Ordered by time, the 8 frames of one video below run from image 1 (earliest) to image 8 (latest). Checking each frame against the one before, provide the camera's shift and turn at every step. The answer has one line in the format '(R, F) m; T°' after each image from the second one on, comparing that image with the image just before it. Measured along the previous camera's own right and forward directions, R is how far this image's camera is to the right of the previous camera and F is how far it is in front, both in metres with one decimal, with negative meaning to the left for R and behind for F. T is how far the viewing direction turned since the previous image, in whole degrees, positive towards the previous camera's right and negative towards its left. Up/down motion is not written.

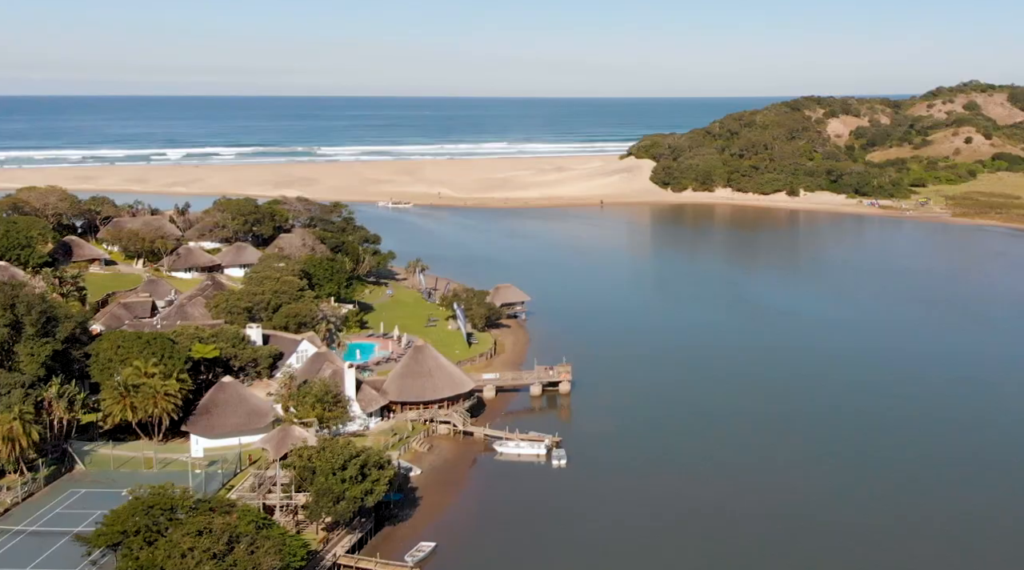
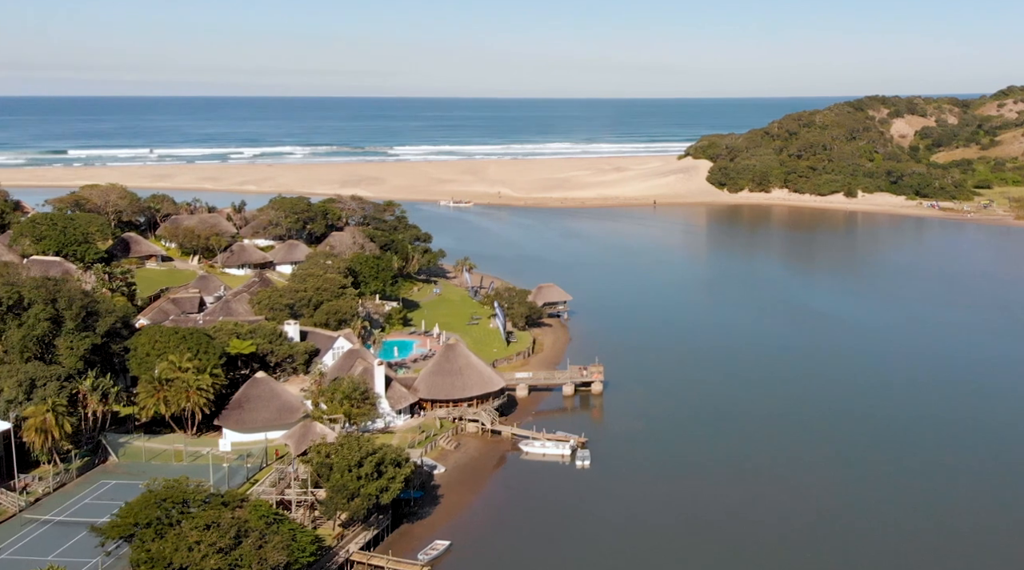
(+0.9, +0.3) m; -3°
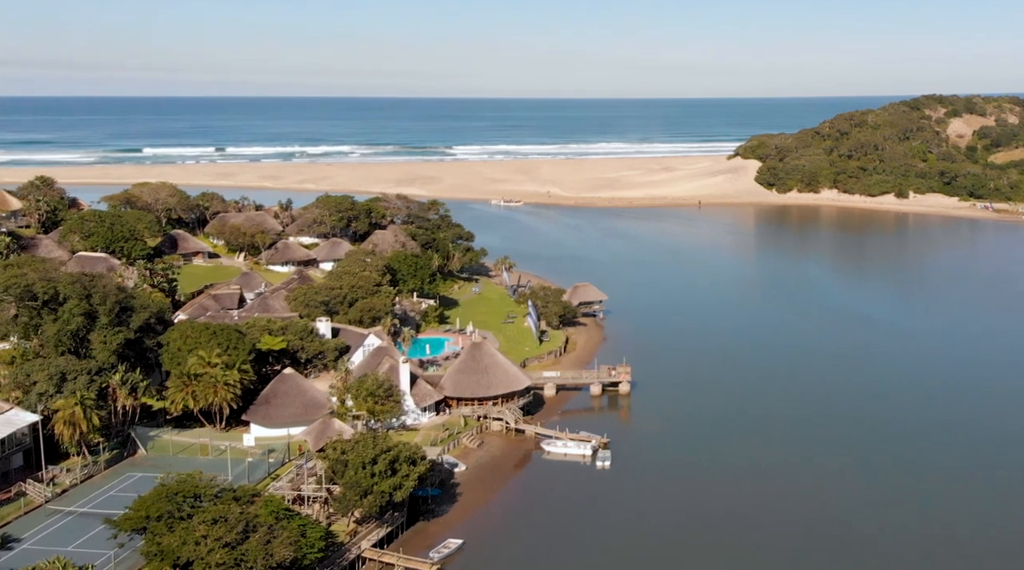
(+0.8, +0.2) m; -3°
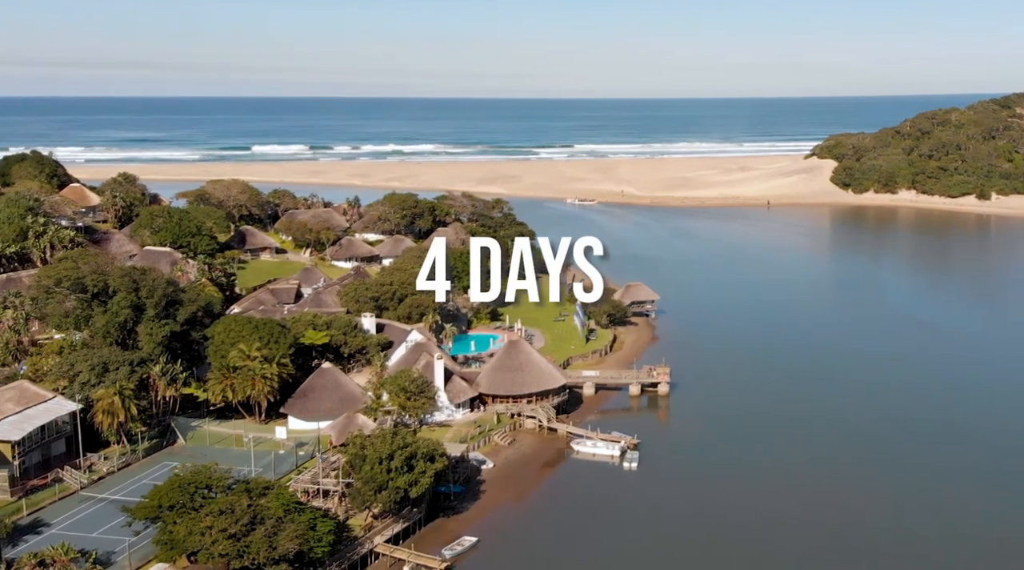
(+1.3, +0.4) m; -4°
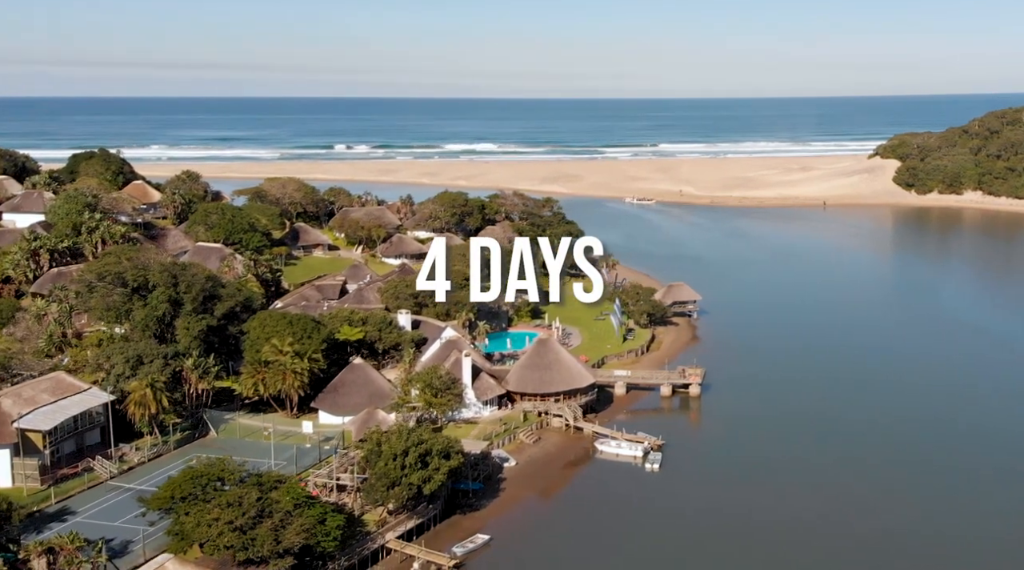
(+1.0, +0.2) m; -3°
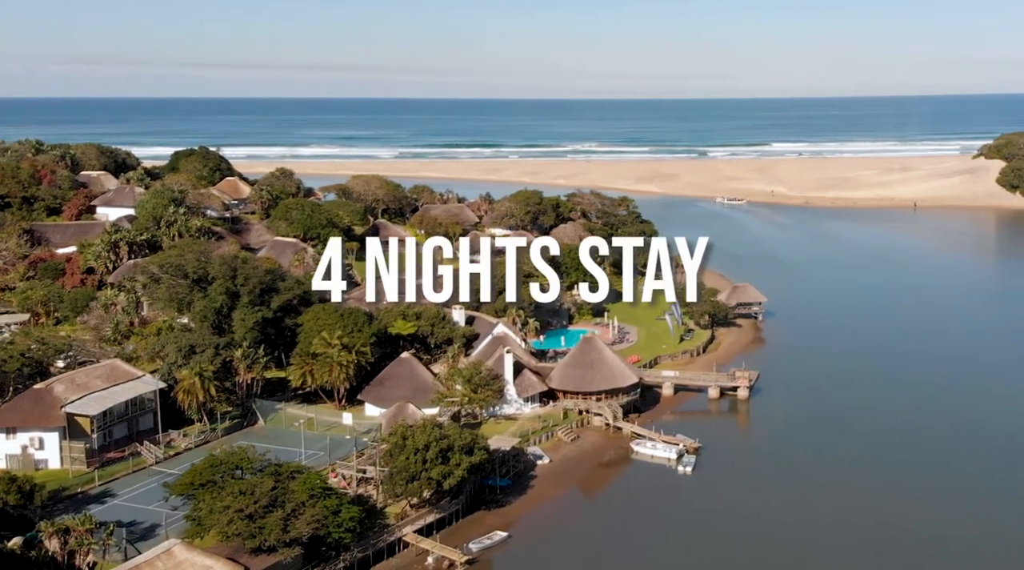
(+1.6, +0.2) m; -5°
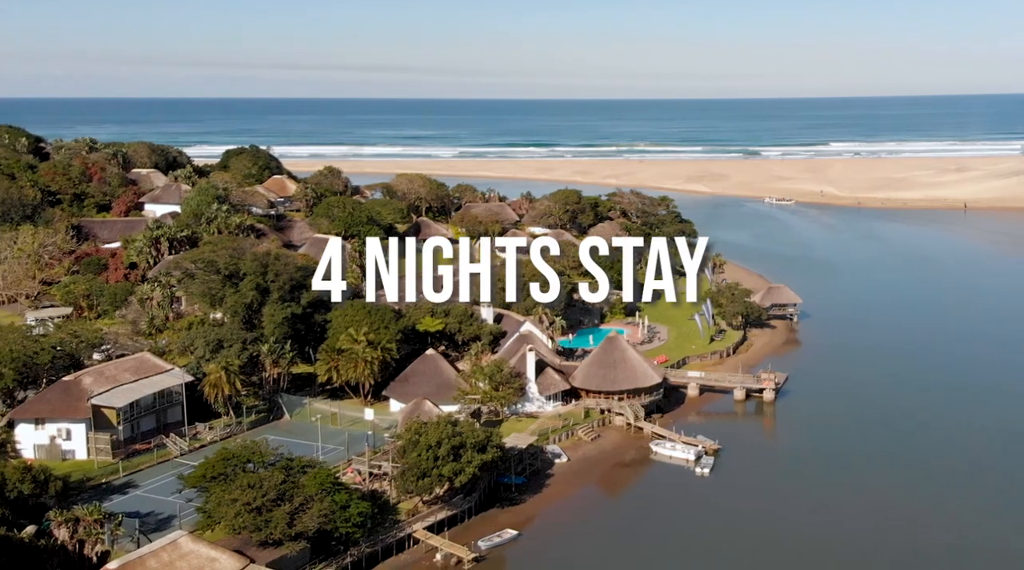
(+0.8, +0.1) m; -3°
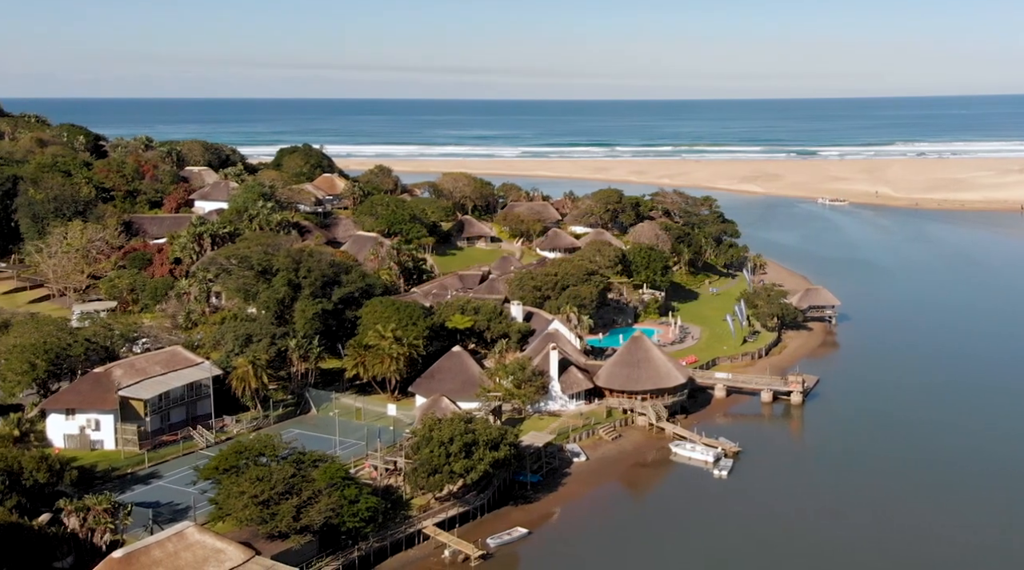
(+0.9, 0.0) m; -3°
